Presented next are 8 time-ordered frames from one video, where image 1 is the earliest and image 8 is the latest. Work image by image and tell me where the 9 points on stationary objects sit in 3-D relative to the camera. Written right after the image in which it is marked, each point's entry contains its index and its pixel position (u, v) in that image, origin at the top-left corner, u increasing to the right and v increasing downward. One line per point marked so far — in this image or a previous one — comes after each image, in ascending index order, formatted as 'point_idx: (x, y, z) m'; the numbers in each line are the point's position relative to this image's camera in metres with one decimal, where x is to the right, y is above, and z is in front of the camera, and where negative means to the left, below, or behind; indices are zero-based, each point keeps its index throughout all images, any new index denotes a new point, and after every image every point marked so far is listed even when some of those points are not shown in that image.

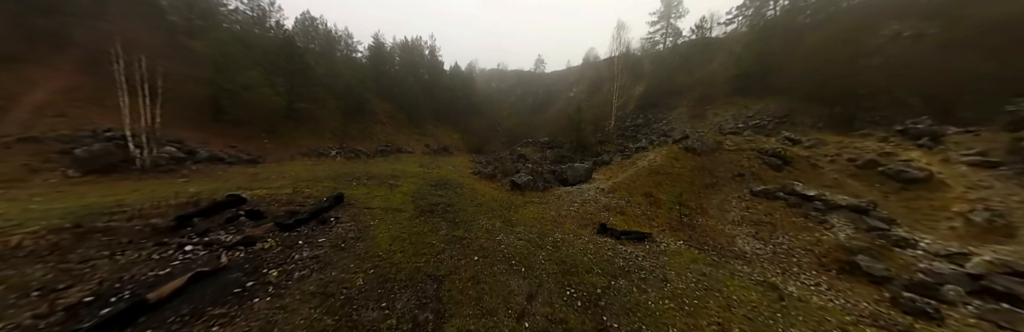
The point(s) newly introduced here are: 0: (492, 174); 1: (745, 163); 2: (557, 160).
0: (-1.0, -0.4, +13.5) m
1: (+9.1, +0.1, +10.2) m
2: (+3.1, +0.4, +18.4) m
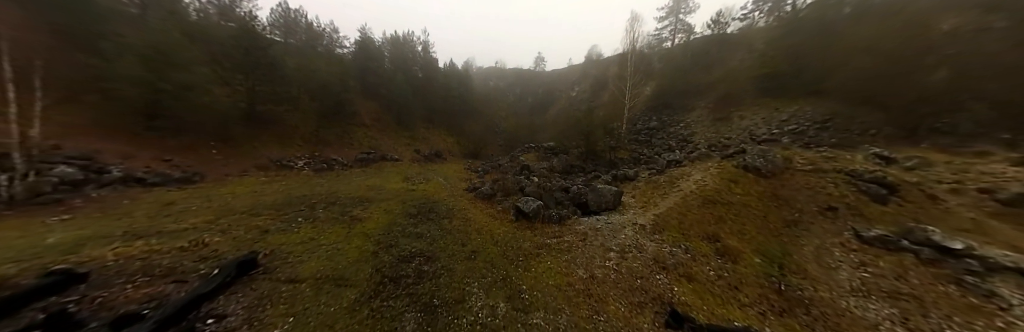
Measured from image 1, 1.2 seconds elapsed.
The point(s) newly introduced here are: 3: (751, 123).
0: (-0.8, -1.1, +10.9) m
1: (+9.3, -0.7, +7.6) m
2: (+3.2, -0.4, +15.7) m
3: (+17.4, +3.3, +19.3) m
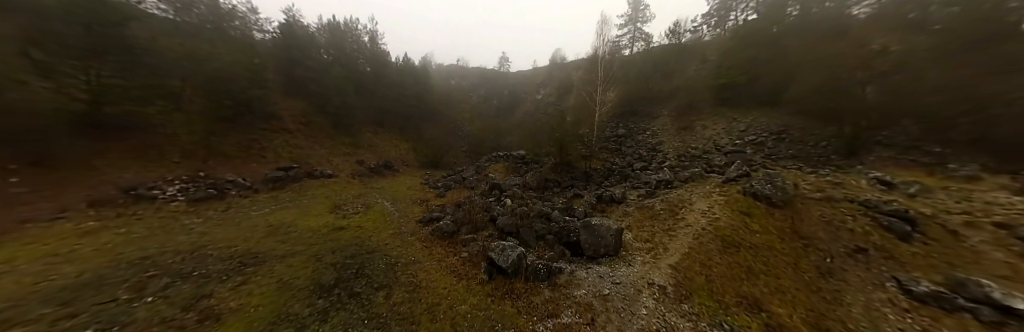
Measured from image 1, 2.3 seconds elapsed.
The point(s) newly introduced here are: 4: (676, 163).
0: (-1.9, -2.0, +8.3) m
1: (+8.6, -1.5, +6.6) m
2: (+1.4, -1.2, +13.8) m
3: (+14.8, +2.5, +19.4) m
4: (+10.8, +0.3, +17.2) m
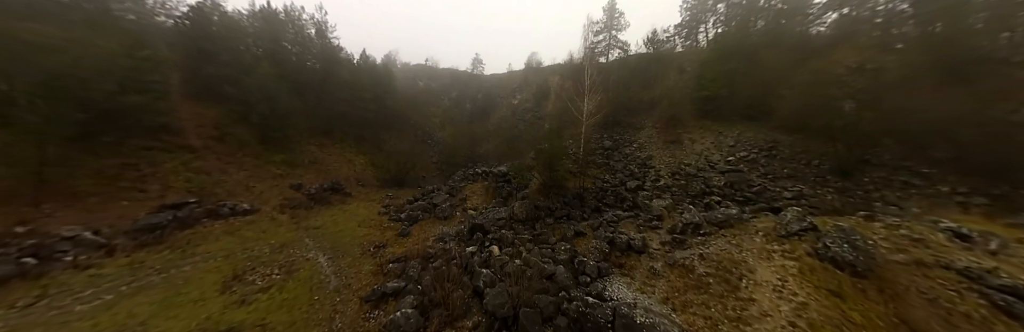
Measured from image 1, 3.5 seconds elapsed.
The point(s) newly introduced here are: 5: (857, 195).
0: (-2.0, -3.3, +5.5) m
1: (+8.7, -2.7, +4.9) m
2: (+0.7, -2.5, +11.3) m
3: (+13.4, +1.3, +18.3) m
4: (+9.6, -0.9, +15.8) m
5: (+16.5, -1.4, +12.7) m
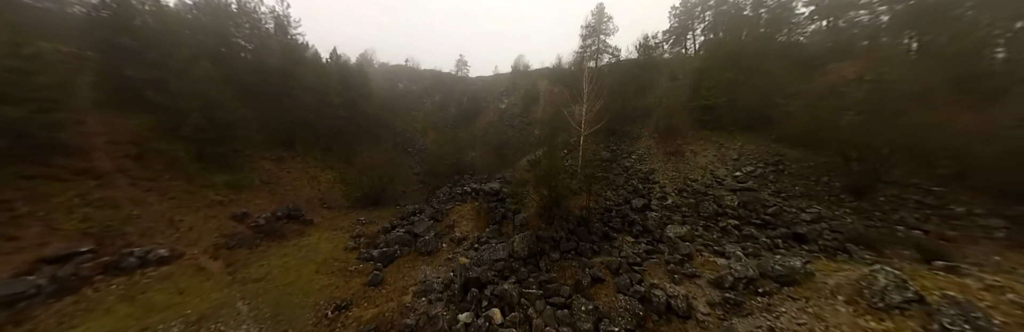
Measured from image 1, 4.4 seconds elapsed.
0: (-1.6, -4.2, +3.5) m
1: (+9.0, -3.6, +3.6) m
2: (+0.7, -3.5, +9.4) m
3: (+12.9, +0.4, +17.3) m
4: (+9.3, -1.9, +14.5) m
5: (+16.4, -2.3, +11.8) m
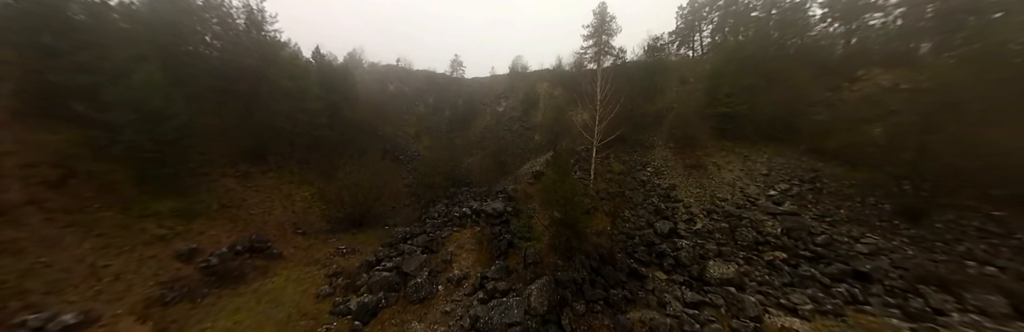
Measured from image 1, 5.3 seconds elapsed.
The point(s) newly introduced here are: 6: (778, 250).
0: (-1.0, -5.2, +1.5) m
1: (+9.6, -4.6, +1.8) m
2: (+1.2, -4.4, +7.4) m
3: (+13.2, -0.6, +15.6) m
4: (+9.7, -2.8, +12.7) m
5: (+16.8, -3.3, +10.2) m
6: (+11.1, -3.5, +10.9) m
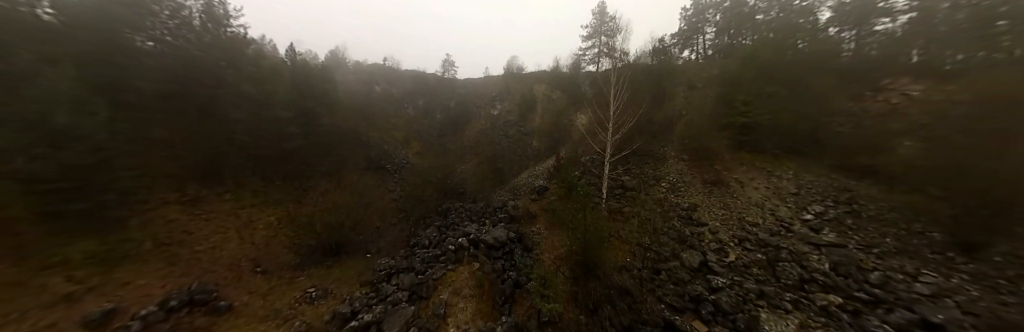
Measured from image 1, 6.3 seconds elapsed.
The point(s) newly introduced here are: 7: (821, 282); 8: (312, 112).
0: (-0.4, -6.3, -0.5) m
1: (+10.2, -5.6, +0.2) m
2: (+1.6, -5.5, +5.6) m
3: (+13.3, -1.6, +14.1) m
4: (+9.9, -3.8, +11.1) m
5: (+17.1, -4.3, +8.9) m
6: (+11.4, -4.5, +9.4) m
7: (+11.5, -4.3, +9.7) m
8: (-13.8, +4.2, +18.7) m
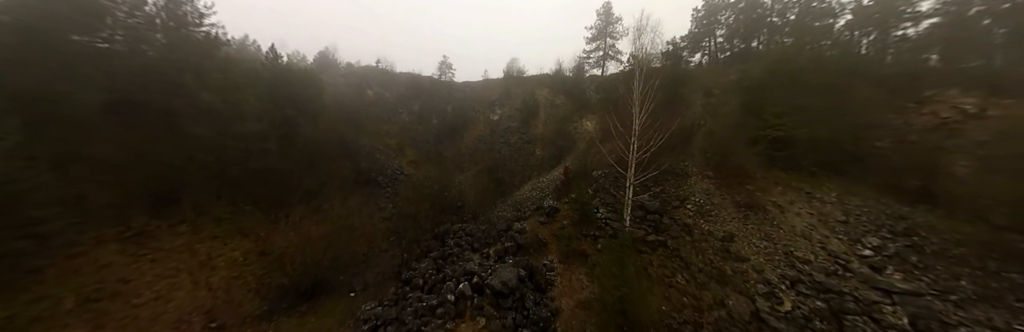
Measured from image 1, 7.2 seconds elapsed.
0: (+0.2, -7.4, -2.3) m
1: (+10.8, -6.7, -1.5) m
2: (+2.1, -6.5, +3.7) m
3: (+13.7, -2.7, +12.4) m
4: (+10.3, -4.9, +9.4) m
5: (+17.6, -5.4, +7.3) m
6: (+11.9, -5.6, +7.7) m
7: (+12.0, -5.4, +8.0) m
8: (-13.5, +3.1, +16.6) m
